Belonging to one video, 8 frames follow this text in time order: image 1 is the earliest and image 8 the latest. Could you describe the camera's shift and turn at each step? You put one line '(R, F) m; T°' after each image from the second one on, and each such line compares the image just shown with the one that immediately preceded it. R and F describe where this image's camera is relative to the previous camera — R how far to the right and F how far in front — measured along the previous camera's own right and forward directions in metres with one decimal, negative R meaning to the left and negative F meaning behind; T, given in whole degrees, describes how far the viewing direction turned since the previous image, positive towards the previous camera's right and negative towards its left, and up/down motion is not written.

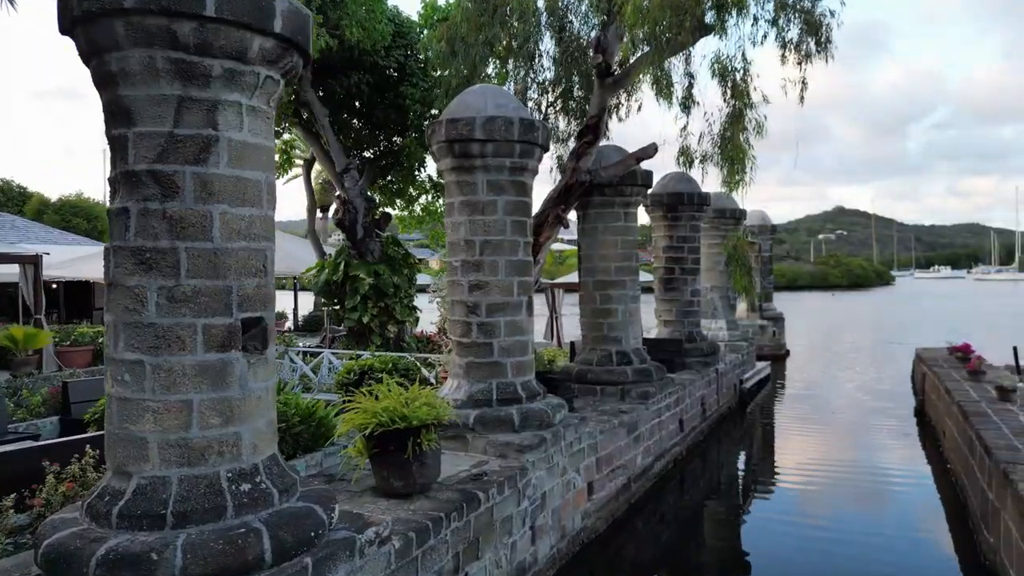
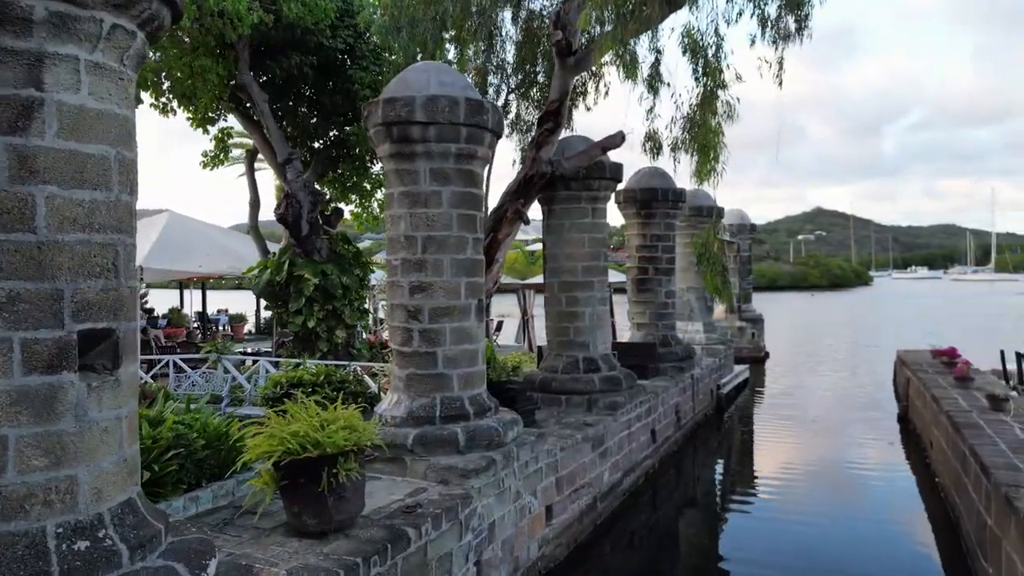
(+0.3, +0.7) m; +1°
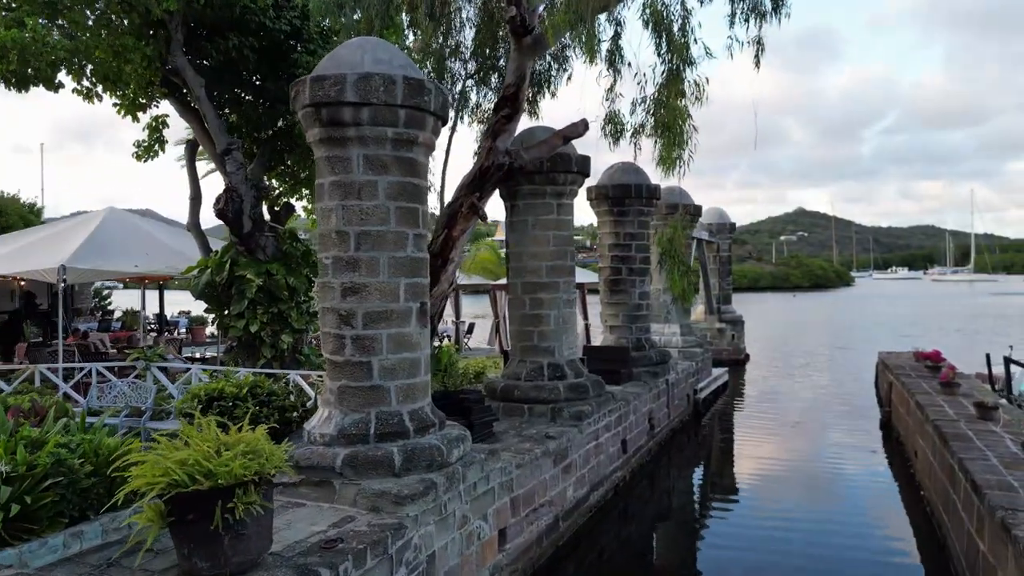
(+0.3, +0.6) m; +1°
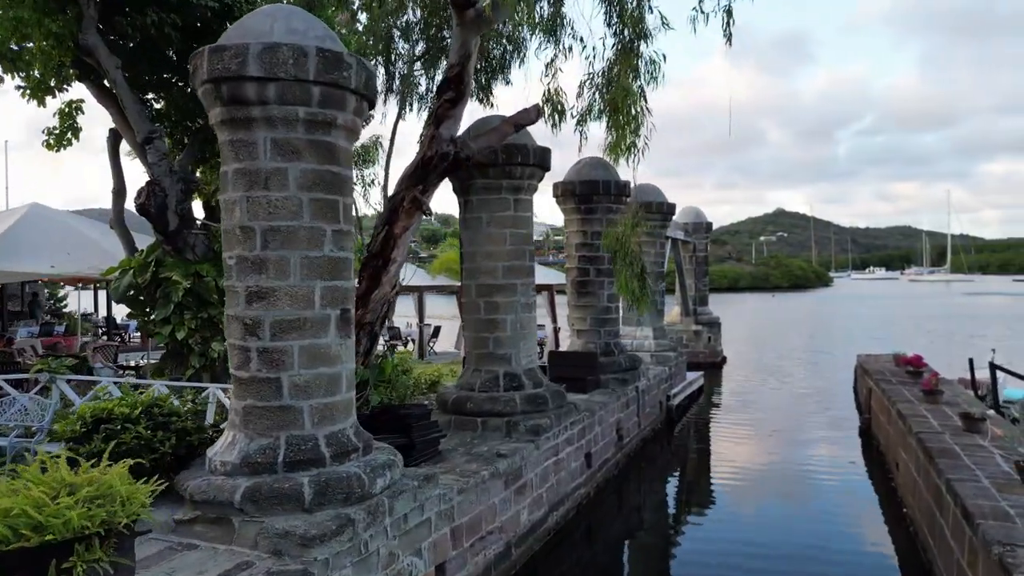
(+0.3, +0.7) m; +1°
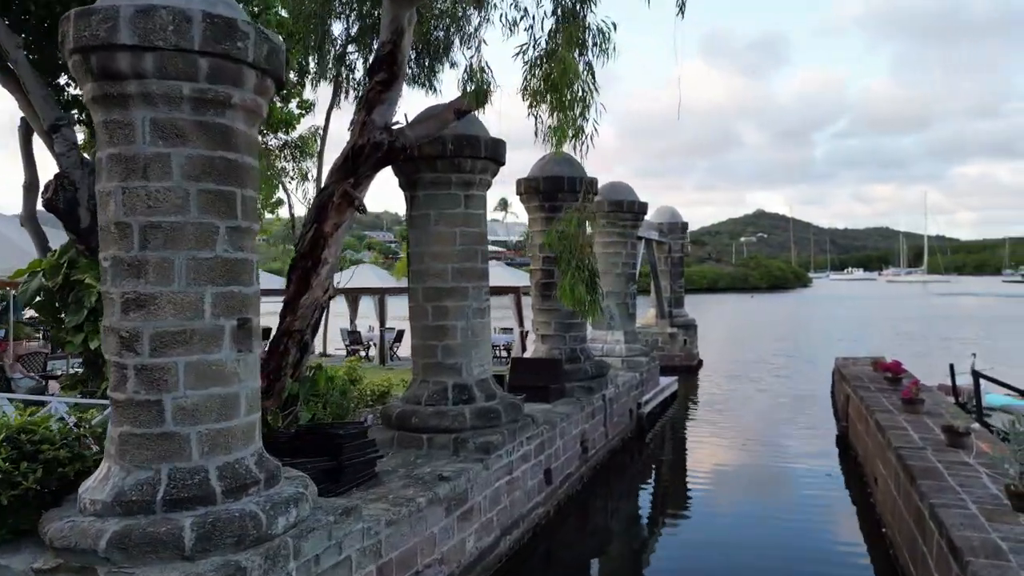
(+0.3, +0.6) m; +1°
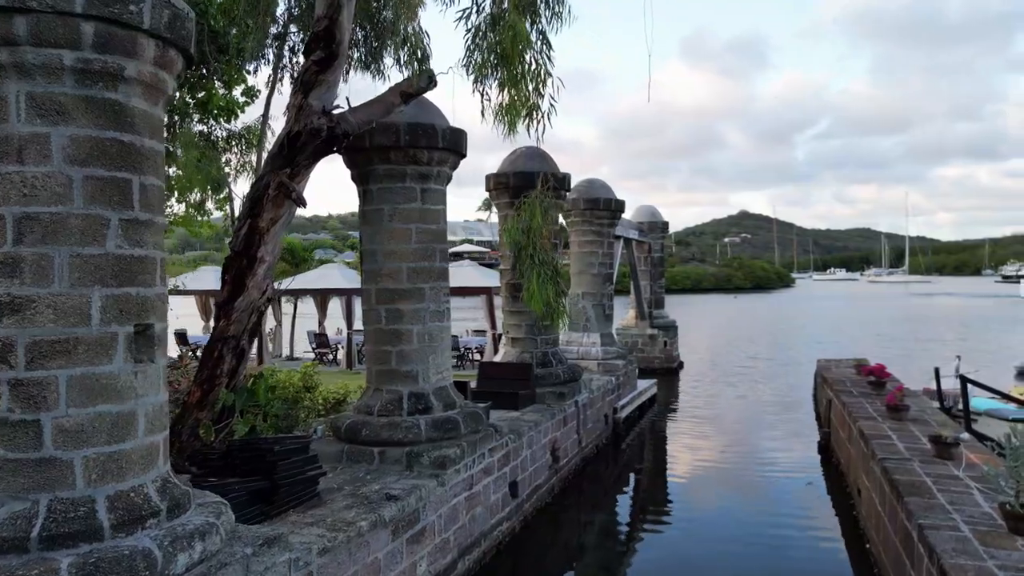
(+0.2, +0.5) m; +1°
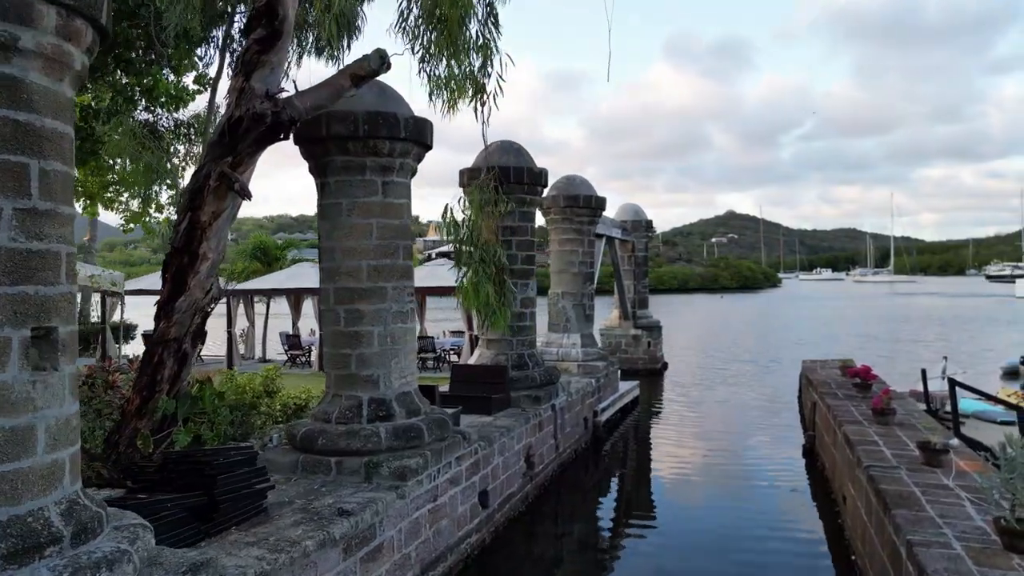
(+0.2, +0.4) m; +1°
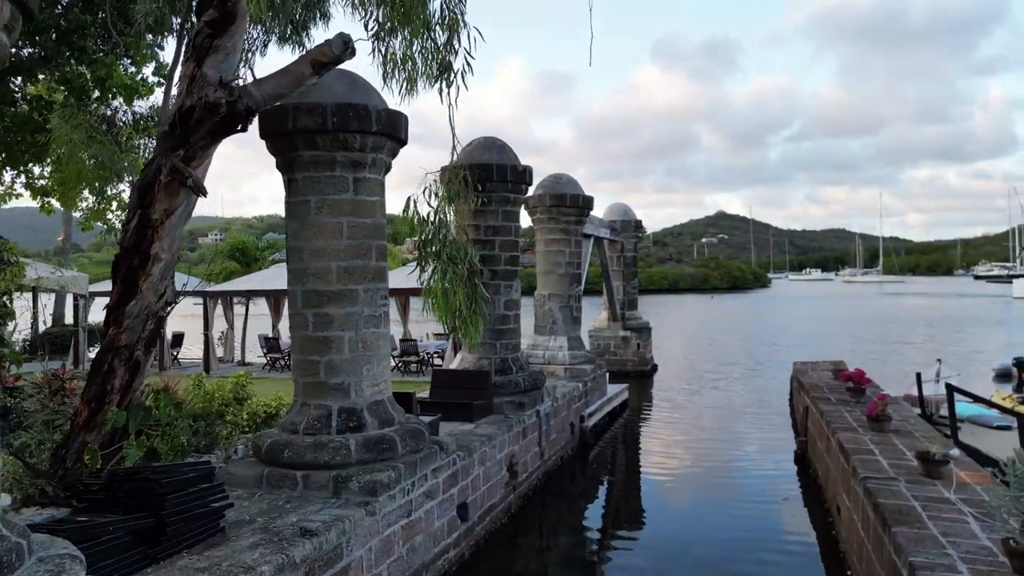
(+0.1, +0.3) m; +1°
